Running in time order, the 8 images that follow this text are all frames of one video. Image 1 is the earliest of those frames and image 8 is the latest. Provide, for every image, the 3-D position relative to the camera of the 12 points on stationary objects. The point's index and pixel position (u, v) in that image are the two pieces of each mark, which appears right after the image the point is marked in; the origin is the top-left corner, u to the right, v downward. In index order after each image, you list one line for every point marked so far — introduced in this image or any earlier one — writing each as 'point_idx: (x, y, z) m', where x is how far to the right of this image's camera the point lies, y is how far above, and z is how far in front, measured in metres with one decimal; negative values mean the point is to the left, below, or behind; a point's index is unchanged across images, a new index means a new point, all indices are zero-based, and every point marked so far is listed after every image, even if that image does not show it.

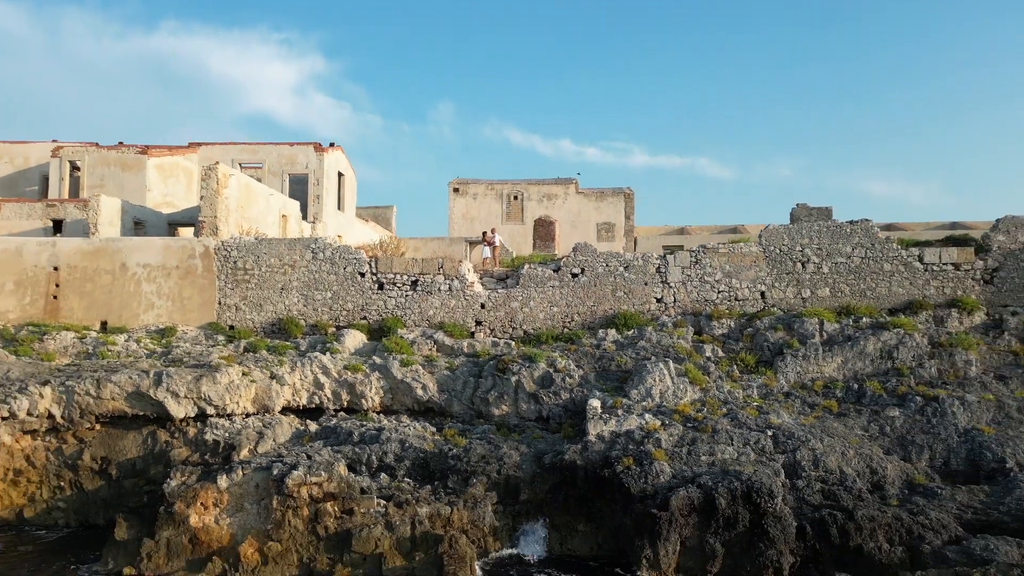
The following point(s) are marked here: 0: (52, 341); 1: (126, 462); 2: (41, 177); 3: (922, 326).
0: (-8.0, -0.9, +12.6) m
1: (-5.9, -2.6, +11.0) m
2: (-12.4, +2.9, +19.0) m
3: (+7.0, -0.6, +12.3) m
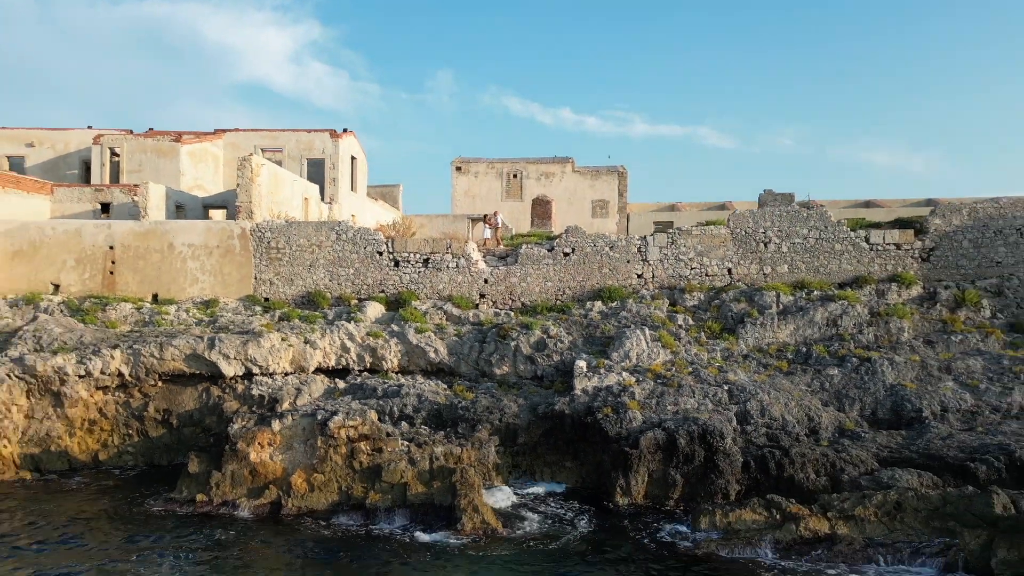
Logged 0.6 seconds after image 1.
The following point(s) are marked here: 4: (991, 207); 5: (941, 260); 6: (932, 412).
0: (-8.0, -0.5, +14.5) m
1: (-5.9, -2.2, +13.1) m
2: (-12.4, +3.6, +20.7) m
3: (+7.0, -0.2, +14.2) m
4: (+9.8, +1.7, +14.8) m
5: (+8.7, +0.6, +14.7) m
6: (+6.8, -2.0, +11.6) m
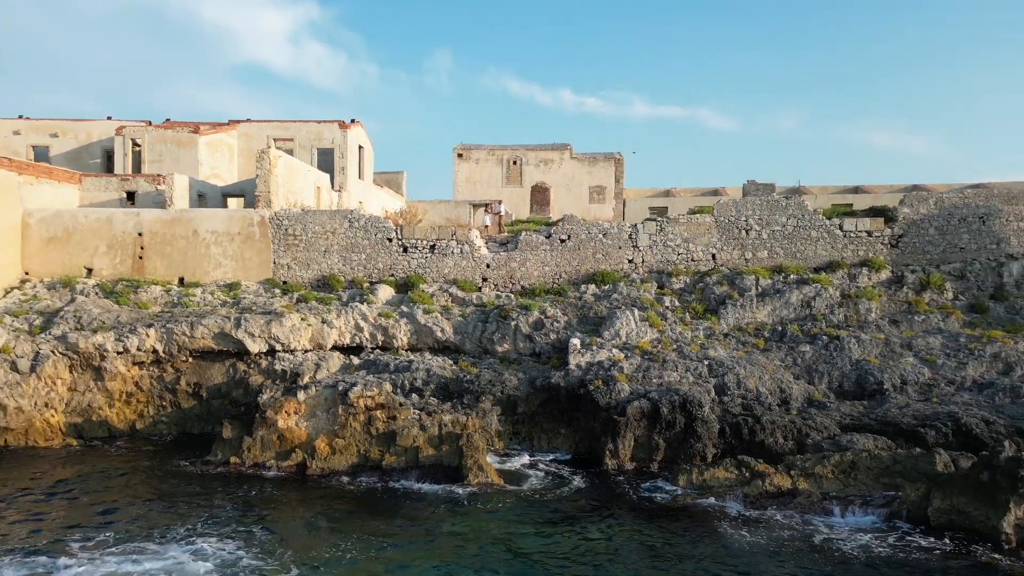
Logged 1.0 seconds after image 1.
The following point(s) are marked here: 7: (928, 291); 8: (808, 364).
0: (-8.0, -0.1, +15.8) m
1: (-5.9, -1.9, +14.3) m
2: (-12.4, +4.1, +21.8) m
3: (+7.0, +0.1, +15.4) m
4: (+9.8, +2.0, +16.0) m
5: (+8.7, +0.9, +15.9) m
6: (+6.9, -1.7, +12.9) m
7: (+8.8, -0.1, +15.1) m
8: (+5.6, -1.4, +13.5) m
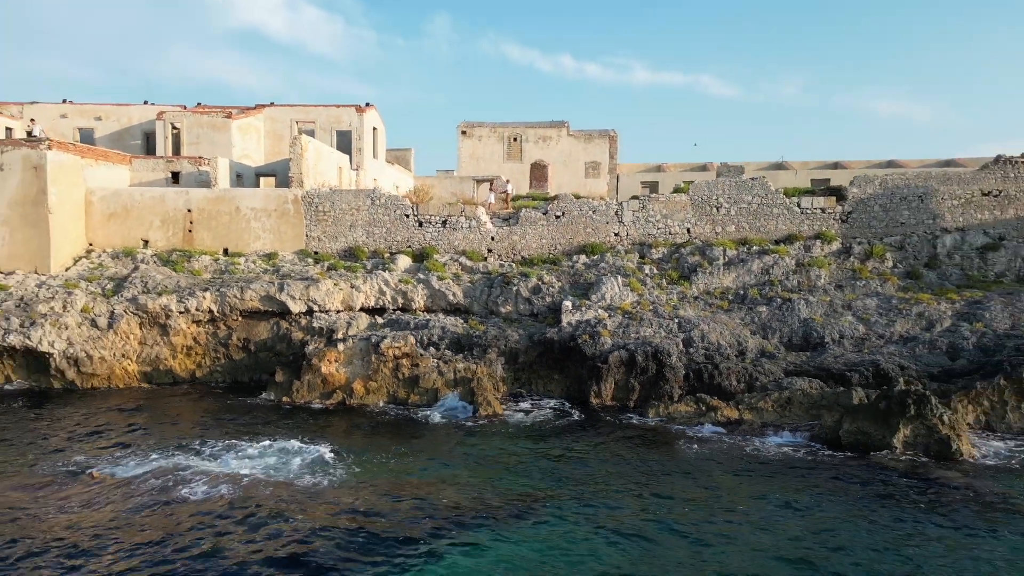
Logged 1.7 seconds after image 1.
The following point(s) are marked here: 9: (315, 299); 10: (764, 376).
0: (-8.0, +0.7, +18.2) m
1: (-5.9, -1.2, +16.9) m
2: (-12.4, +5.2, +24.1) m
3: (+7.0, +0.9, +17.9) m
4: (+9.8, +2.8, +18.4) m
5: (+8.8, +1.7, +18.4) m
6: (+6.9, -1.1, +15.5) m
7: (+8.8, +0.7, +17.6) m
8: (+5.6, -0.8, +16.1) m
9: (-4.6, -0.3, +16.7) m
10: (+5.0, -1.8, +14.2) m
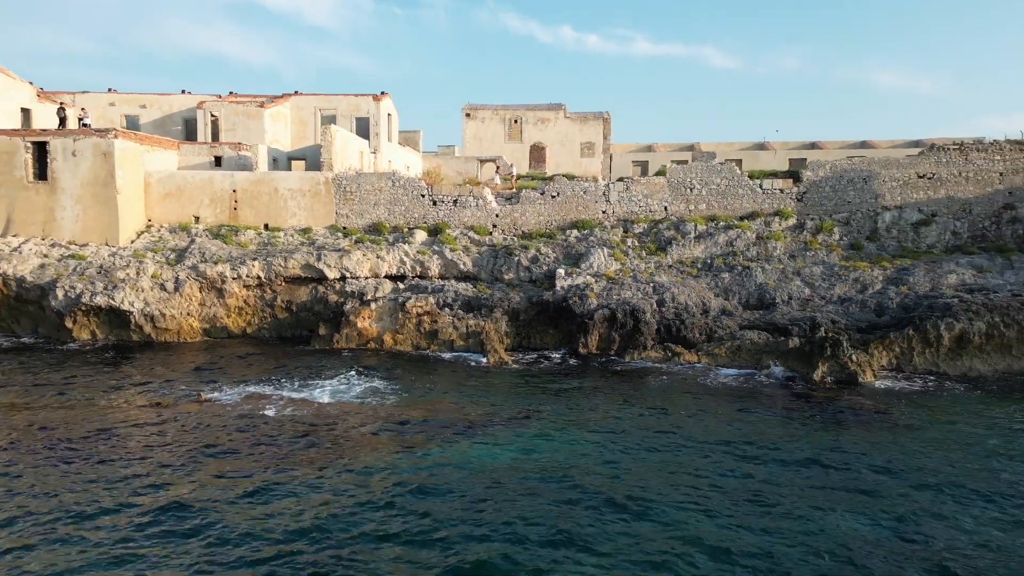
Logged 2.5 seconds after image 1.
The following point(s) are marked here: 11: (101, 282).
0: (-7.9, +1.5, +21.2) m
1: (-5.8, -0.4, +19.9) m
2: (-12.3, +6.3, +27.0) m
3: (+7.1, +1.8, +20.9) m
4: (+9.9, +3.7, +21.3) m
5: (+8.8, +2.6, +21.3) m
6: (+7.0, -0.3, +18.5) m
7: (+8.8, +1.5, +20.6) m
8: (+5.7, +0.1, +19.1) m
9: (-4.5, +0.6, +19.8) m
10: (+5.0, -1.0, +17.3) m
11: (-10.7, +0.2, +18.7) m
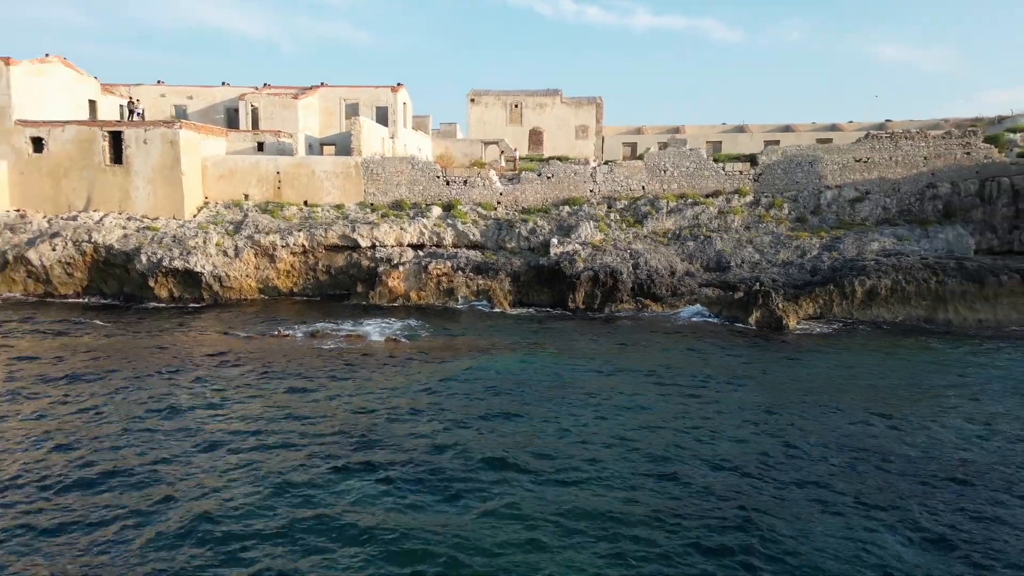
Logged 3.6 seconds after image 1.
0: (-7.9, +2.7, +25.2) m
1: (-5.8, +0.7, +24.0) m
2: (-12.3, +7.6, +30.8) m
3: (+7.1, +2.9, +24.9) m
4: (+9.9, +4.8, +25.2) m
5: (+8.9, +3.8, +25.3) m
6: (+7.0, +0.8, +22.6) m
7: (+8.9, +2.7, +24.6) m
8: (+5.7, +1.1, +23.2) m
9: (-4.5, +1.7, +23.8) m
10: (+5.1, 0.0, +21.4) m
11: (-10.6, +1.2, +22.8) m
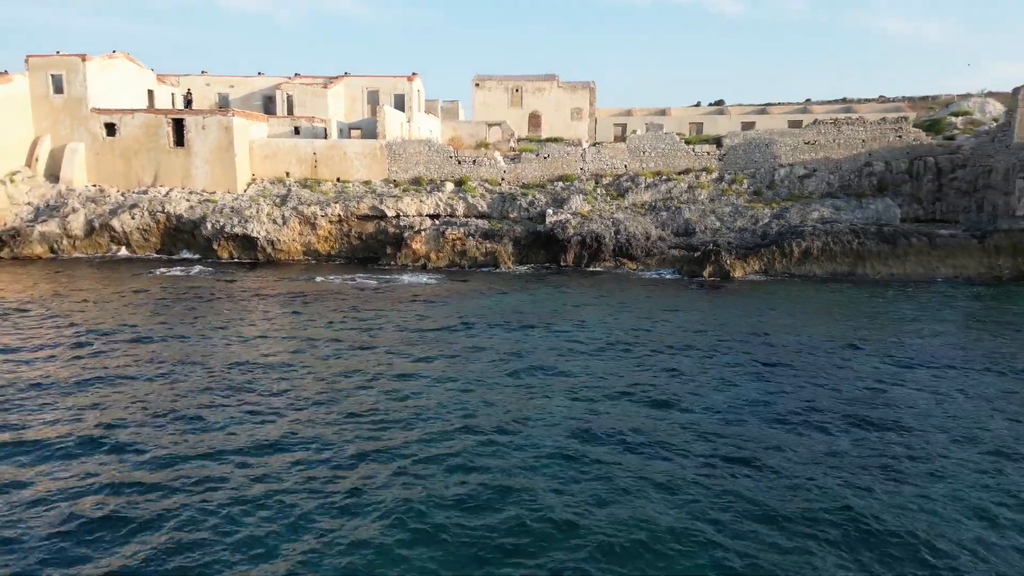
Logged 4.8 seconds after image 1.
0: (-7.8, +4.2, +29.8) m
1: (-5.7, +2.2, +28.6) m
2: (-12.2, +9.3, +35.2) m
3: (+7.2, +4.4, +29.5) m
4: (+10.0, +6.4, +29.7) m
5: (+8.9, +5.3, +29.8) m
6: (+7.1, +2.2, +27.2) m
7: (+9.0, +4.2, +29.2) m
8: (+5.8, +2.6, +27.8) m
9: (-4.4, +3.1, +28.4) m
10: (+5.2, +1.4, +26.1) m
11: (-10.5, +2.6, +27.4) m
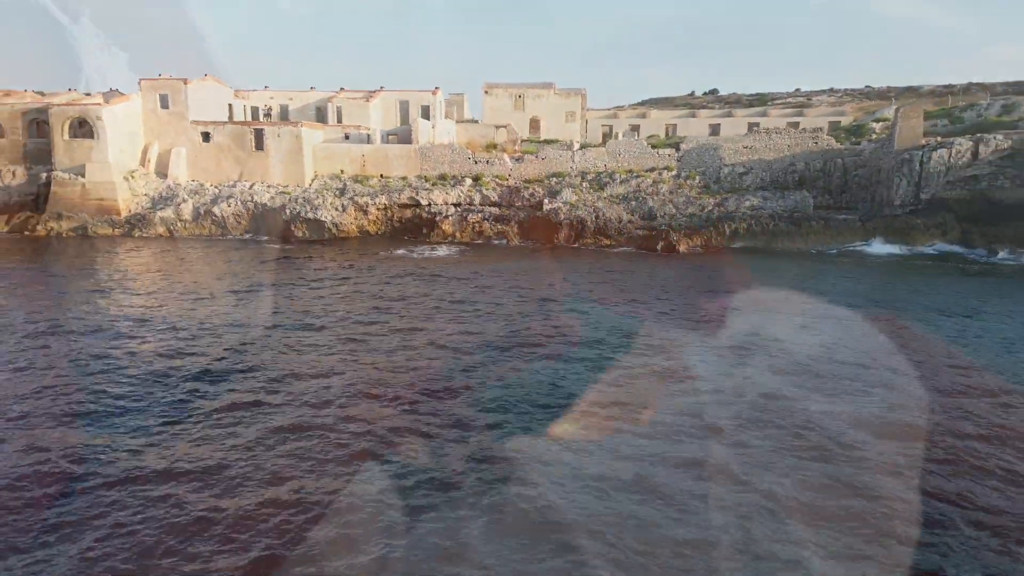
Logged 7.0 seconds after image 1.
0: (-7.5, +5.7, +38.5) m
1: (-5.4, +3.7, +37.4) m
2: (-11.9, +10.9, +43.8) m
3: (+7.5, +5.9, +38.1) m
4: (+10.3, +7.9, +38.4) m
5: (+9.2, +6.8, +38.5) m
6: (+7.3, +3.7, +35.9) m
7: (+9.2, +5.7, +37.9) m
8: (+6.0, +4.1, +36.5) m
9: (-4.1, +4.6, +37.1) m
10: (+5.4, +2.8, +34.8) m
11: (-10.3, +4.1, +36.1) m
